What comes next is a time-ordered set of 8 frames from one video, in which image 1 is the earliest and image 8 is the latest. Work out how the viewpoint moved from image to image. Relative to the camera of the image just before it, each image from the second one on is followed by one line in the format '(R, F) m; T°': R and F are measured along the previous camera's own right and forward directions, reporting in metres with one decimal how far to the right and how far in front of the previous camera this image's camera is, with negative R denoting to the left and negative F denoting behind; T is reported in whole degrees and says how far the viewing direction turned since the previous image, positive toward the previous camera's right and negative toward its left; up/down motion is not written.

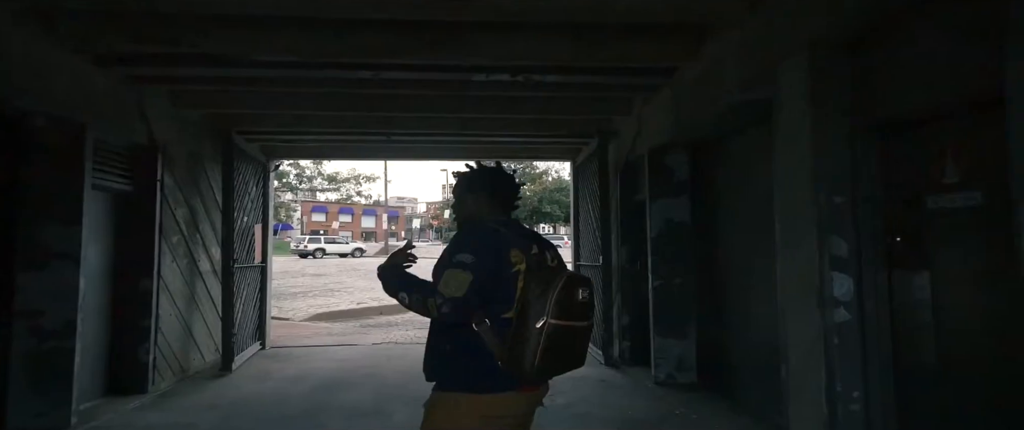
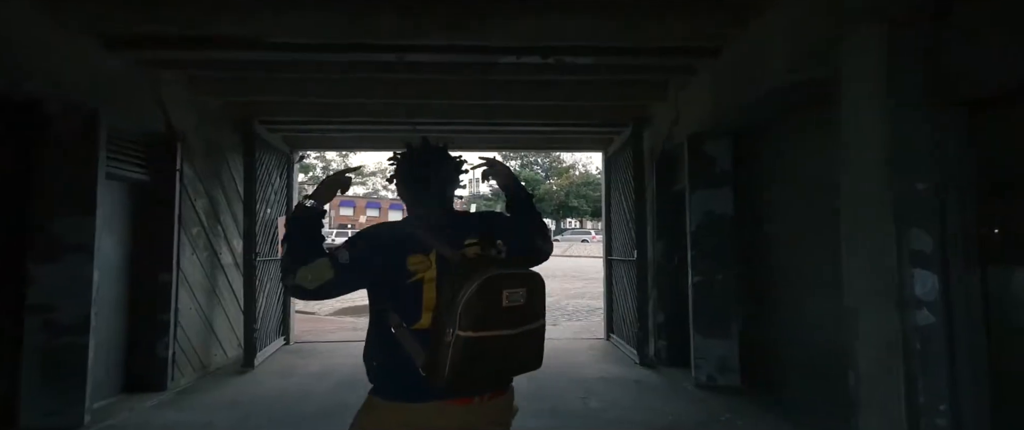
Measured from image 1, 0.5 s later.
(0.0, +0.3) m; -3°
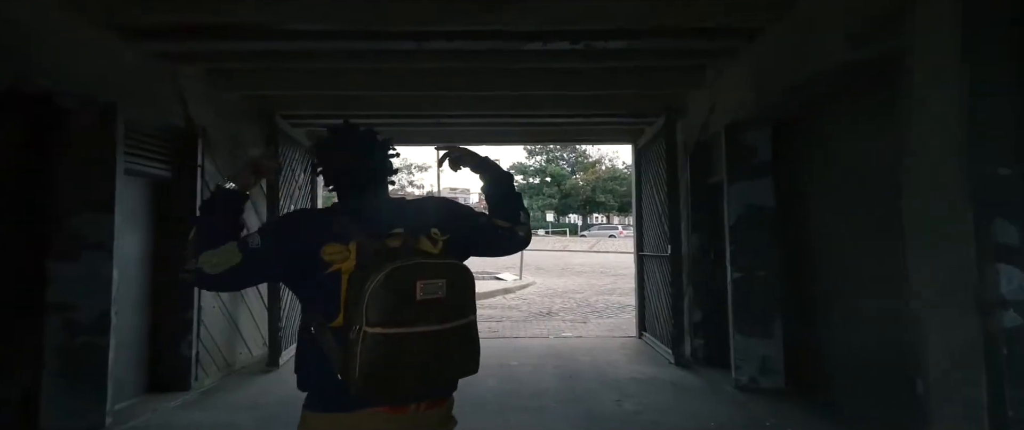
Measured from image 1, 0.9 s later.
(0.0, +0.2) m; -3°
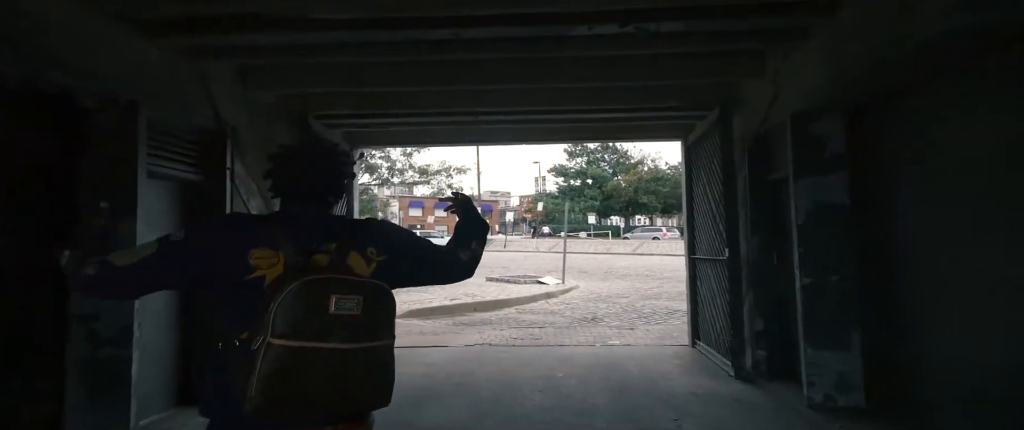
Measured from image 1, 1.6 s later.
(0.0, +0.3) m; -5°
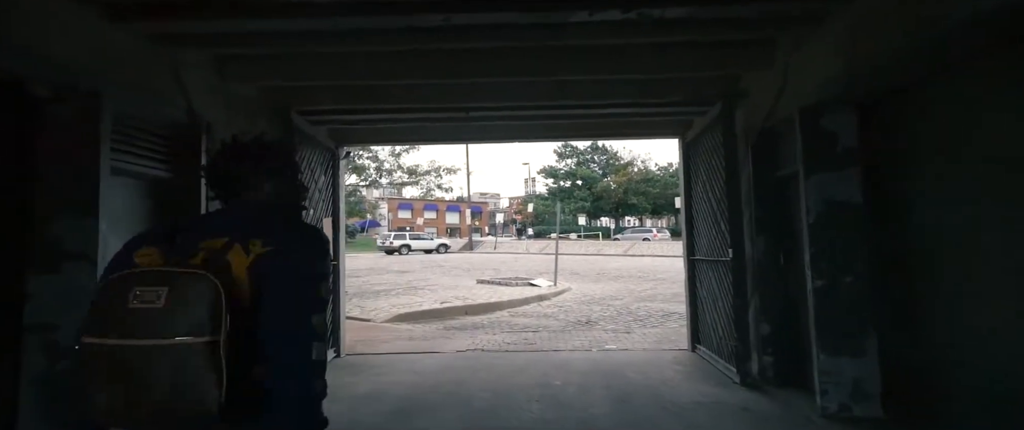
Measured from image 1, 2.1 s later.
(-0.1, +0.2) m; +1°
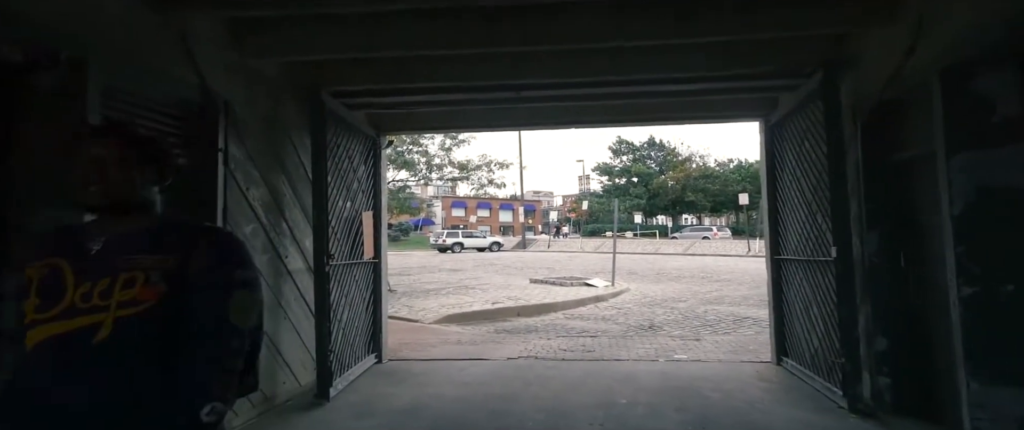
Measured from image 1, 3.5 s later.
(0.0, +0.5) m; -6°
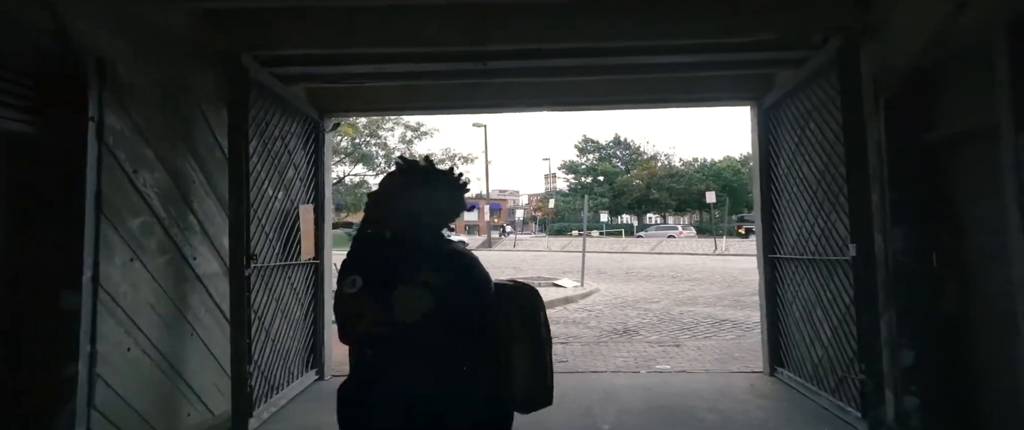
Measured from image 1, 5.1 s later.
(0.0, +0.8) m; +4°
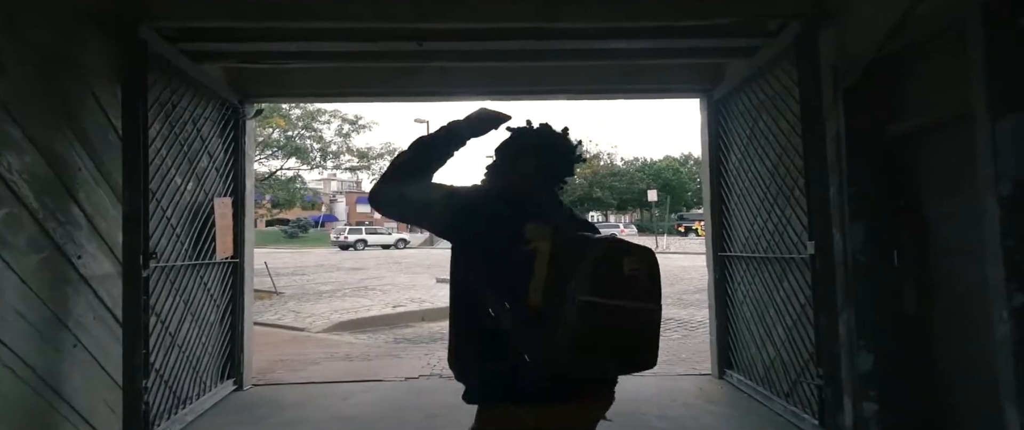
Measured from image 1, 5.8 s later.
(+0.1, +0.5) m; +7°
